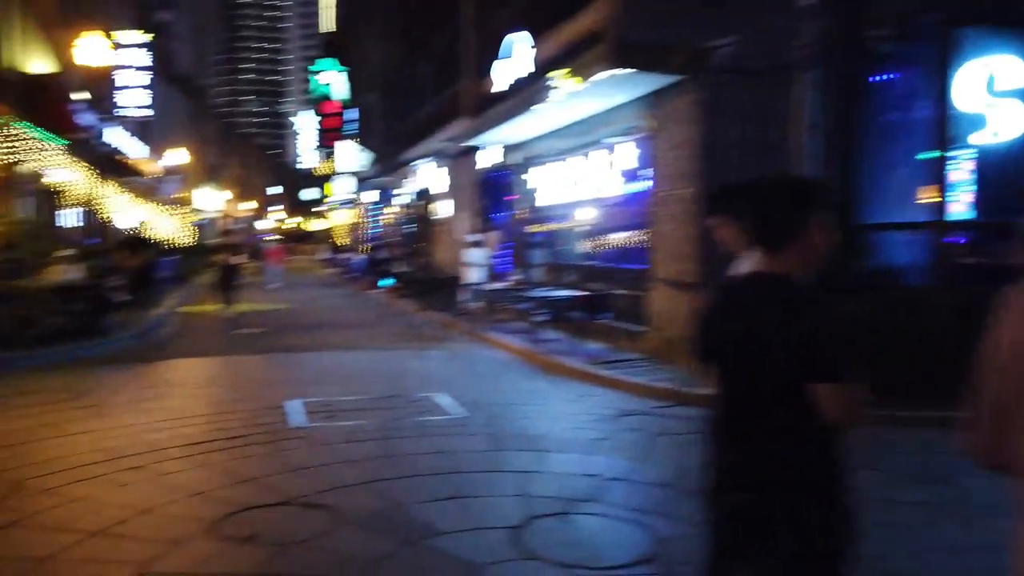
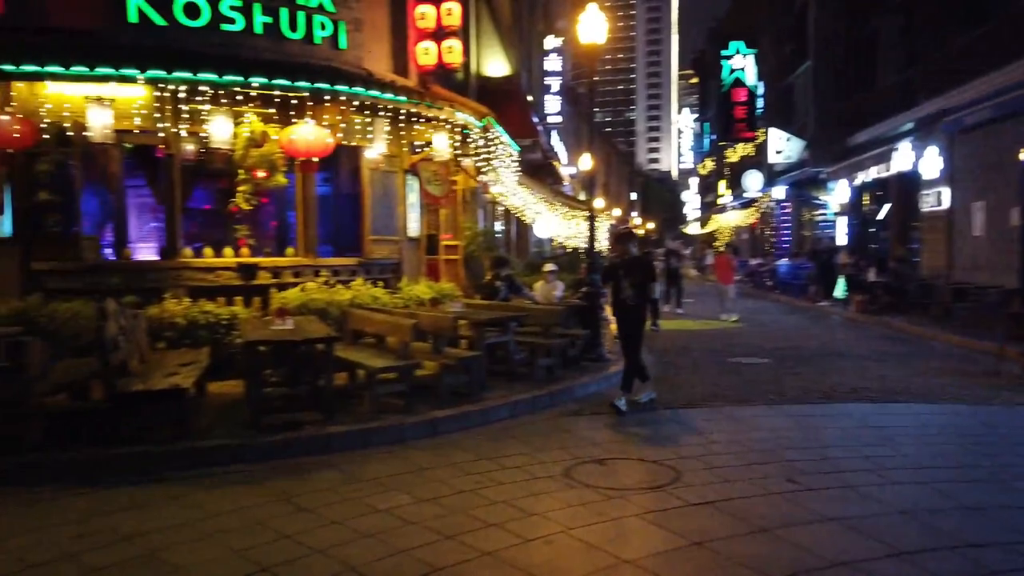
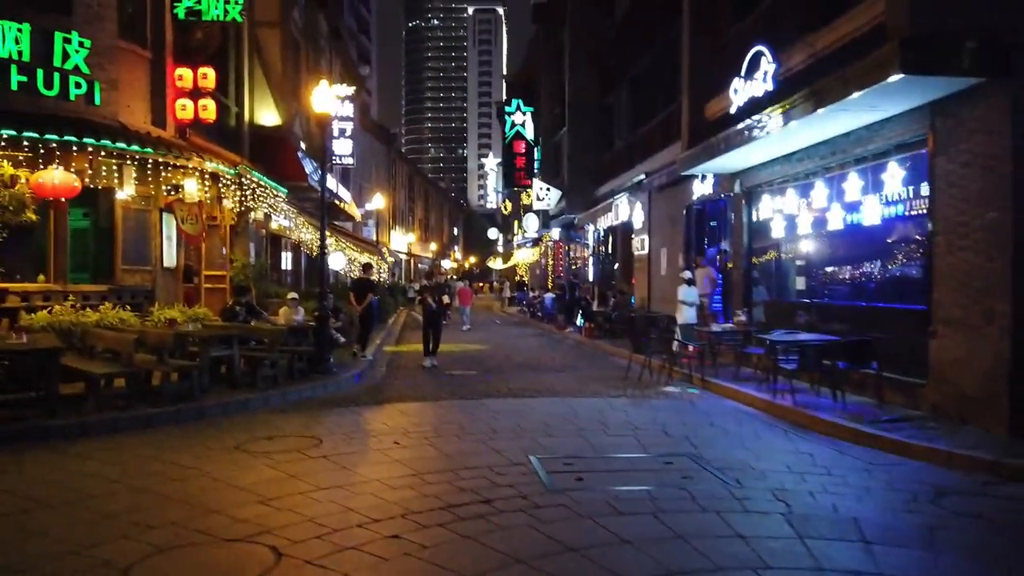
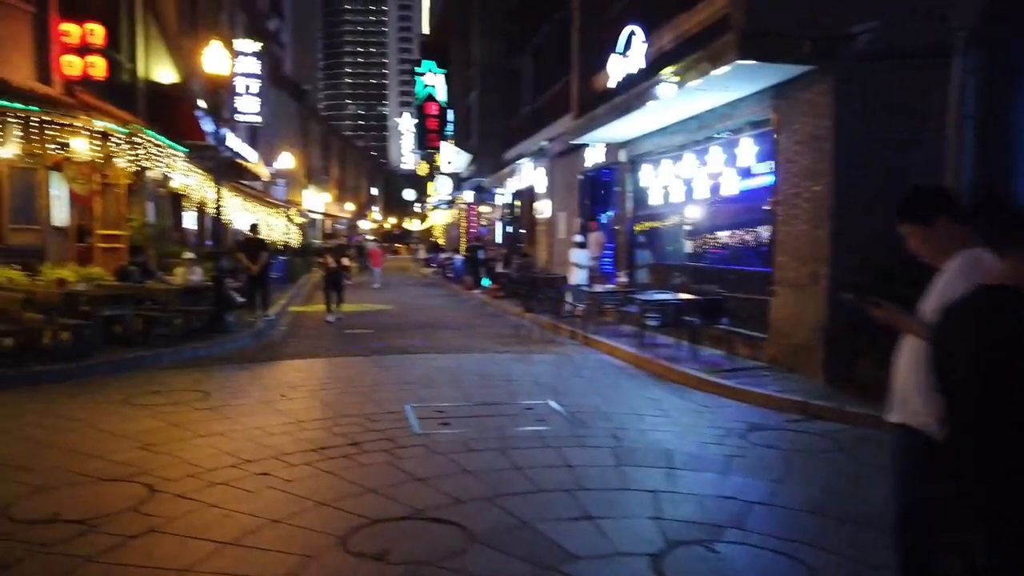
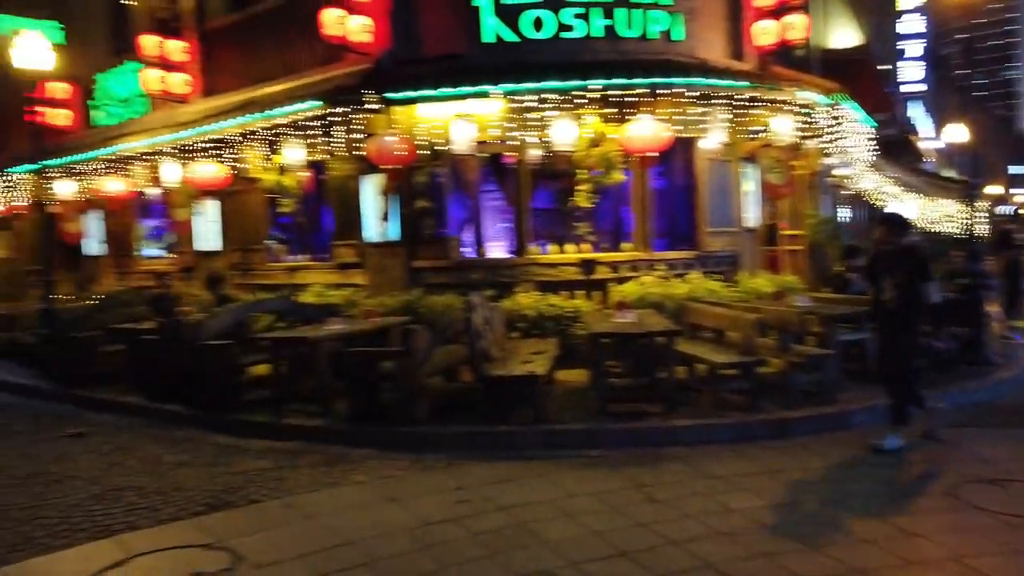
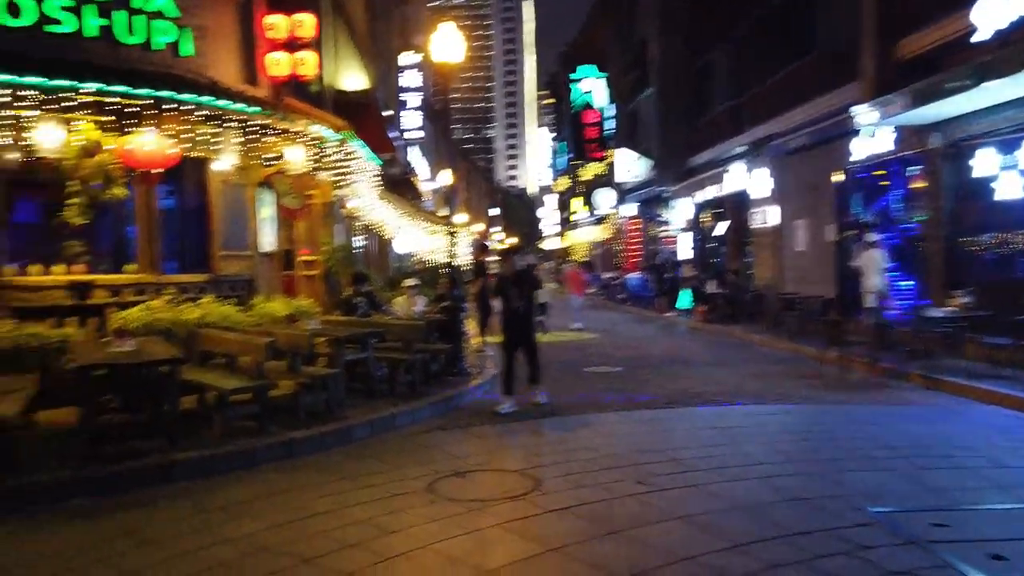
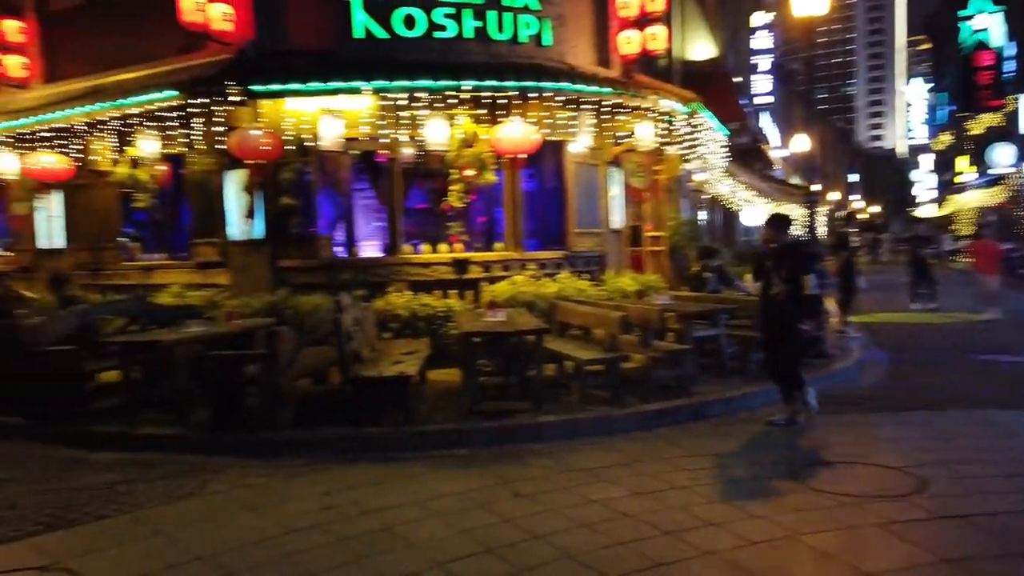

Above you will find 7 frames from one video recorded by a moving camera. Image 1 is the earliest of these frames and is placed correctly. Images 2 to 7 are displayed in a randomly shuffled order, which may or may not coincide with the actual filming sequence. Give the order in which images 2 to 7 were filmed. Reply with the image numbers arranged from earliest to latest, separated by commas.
4, 3, 6, 2, 7, 5
